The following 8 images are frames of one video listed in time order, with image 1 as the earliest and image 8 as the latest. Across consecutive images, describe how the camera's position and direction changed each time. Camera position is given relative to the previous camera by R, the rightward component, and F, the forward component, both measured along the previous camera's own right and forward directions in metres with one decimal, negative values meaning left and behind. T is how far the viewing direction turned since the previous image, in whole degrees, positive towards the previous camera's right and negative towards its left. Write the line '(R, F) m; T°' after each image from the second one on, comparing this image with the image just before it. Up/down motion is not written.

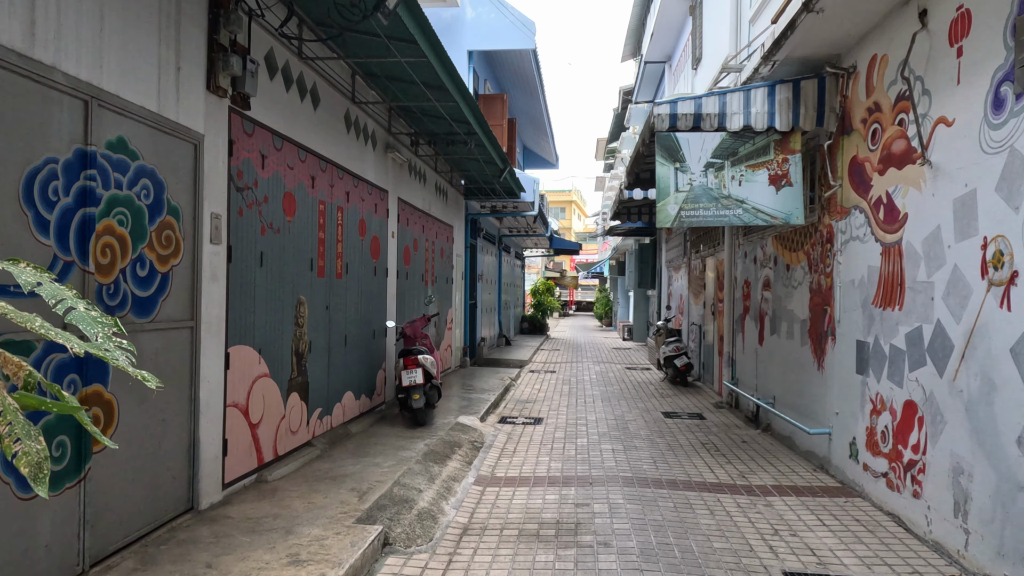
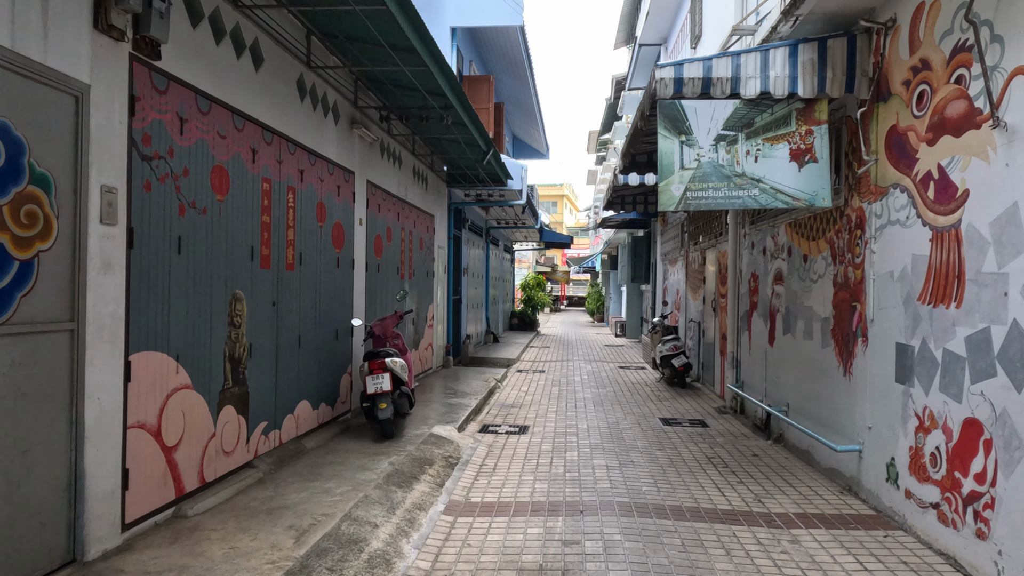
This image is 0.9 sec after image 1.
(+0.1, +0.8) m; +1°
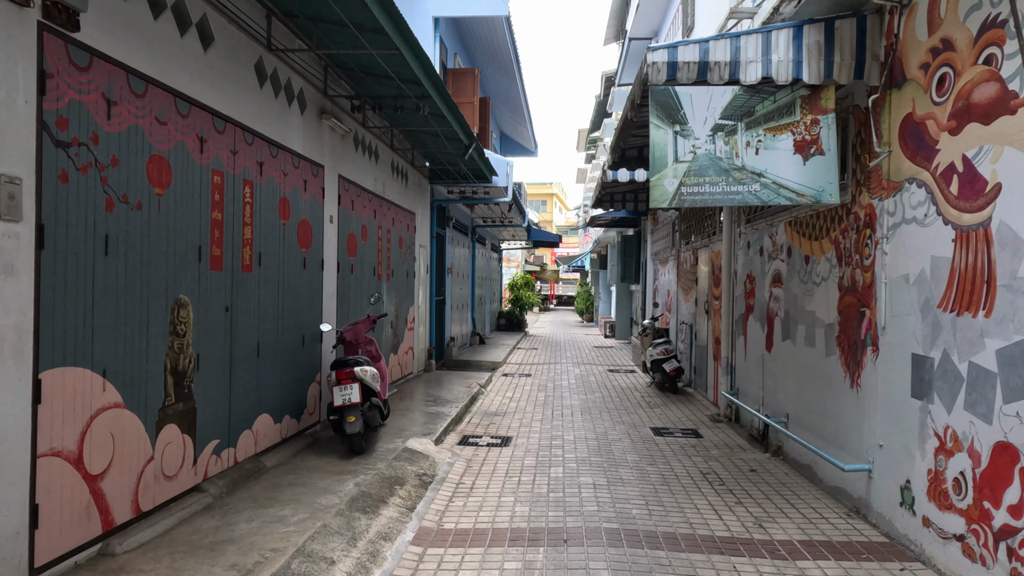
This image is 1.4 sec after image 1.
(+0.1, +0.4) m; +1°
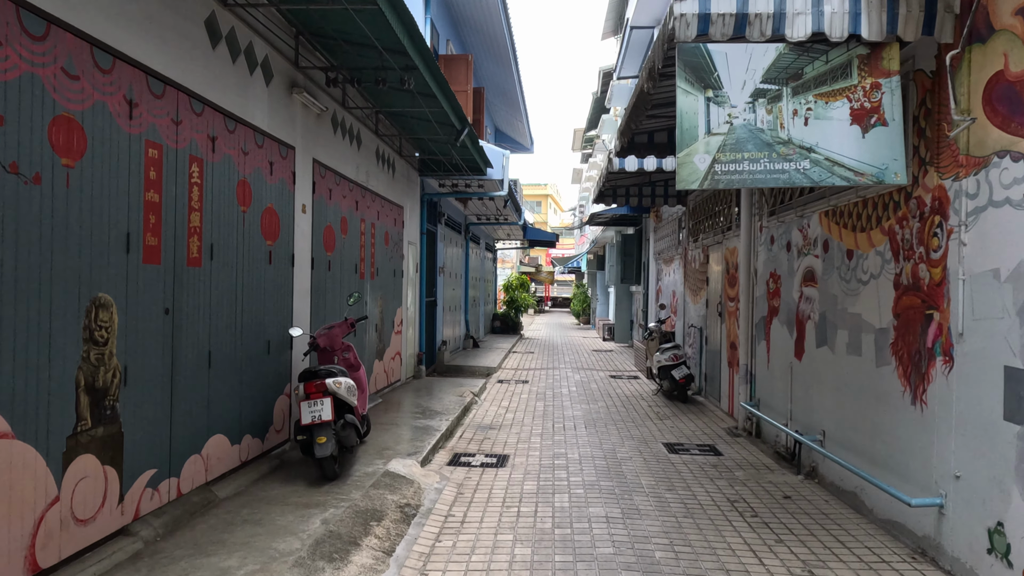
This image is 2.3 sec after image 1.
(0.0, +0.7) m; 0°
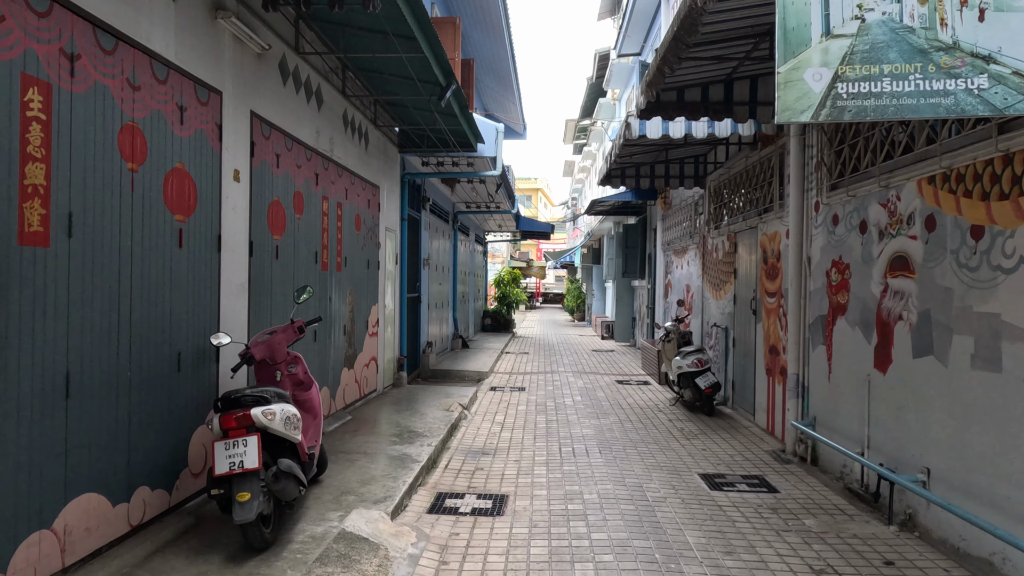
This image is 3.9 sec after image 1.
(-0.1, +1.3) m; +1°
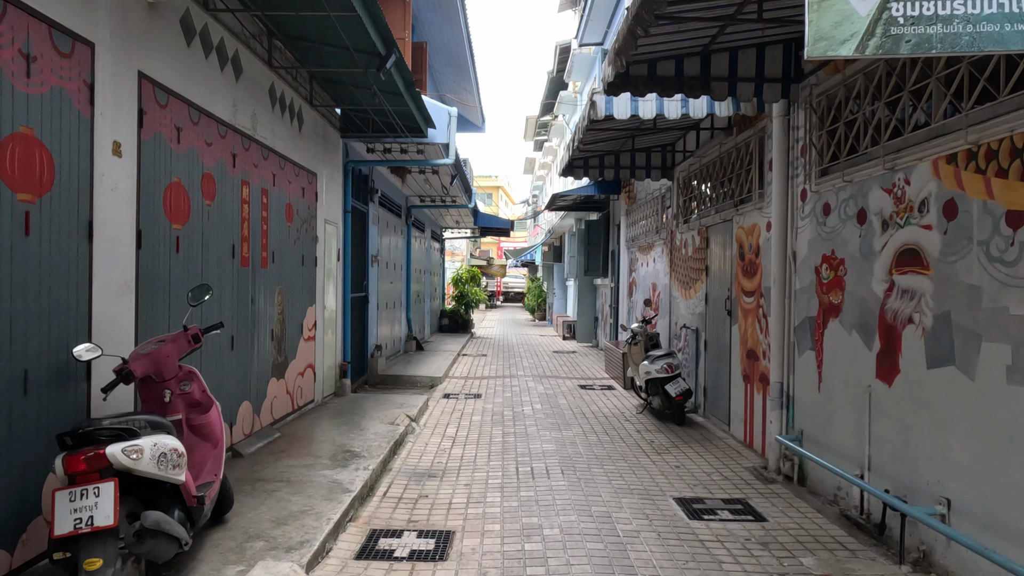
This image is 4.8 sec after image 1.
(+0.1, +0.7) m; +3°
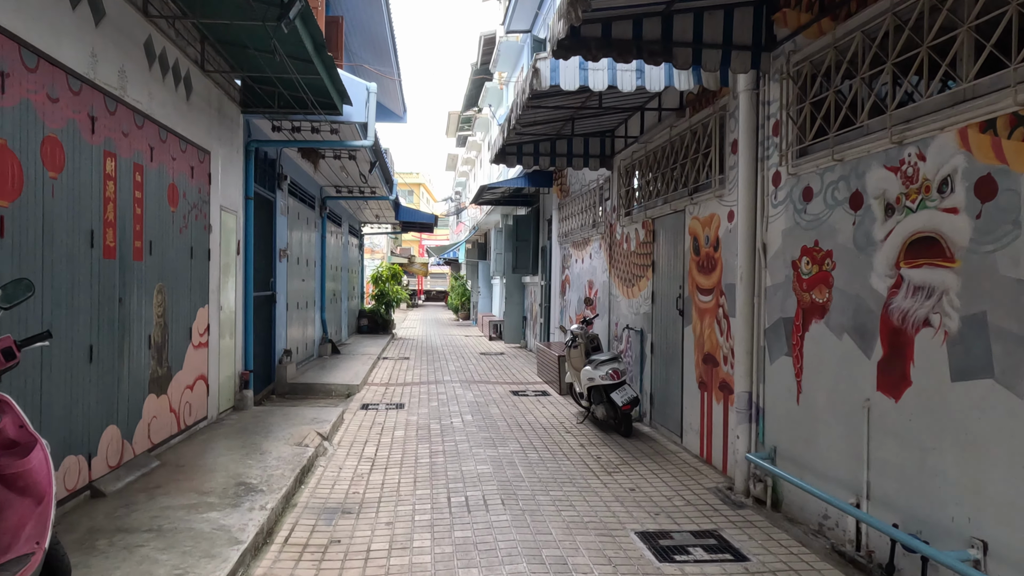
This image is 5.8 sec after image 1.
(-0.1, +0.8) m; +6°
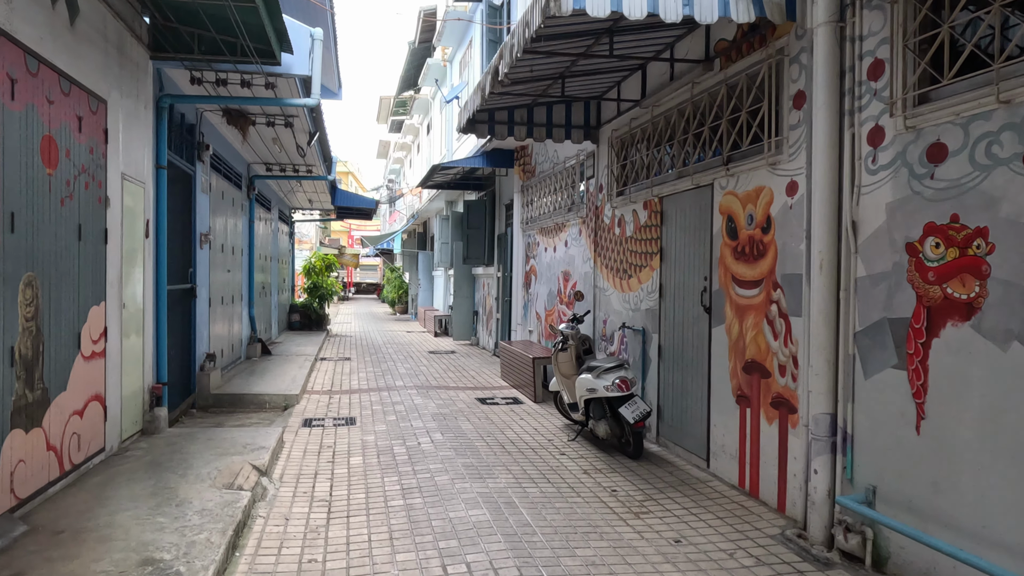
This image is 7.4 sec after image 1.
(-0.4, +1.1) m; +5°
